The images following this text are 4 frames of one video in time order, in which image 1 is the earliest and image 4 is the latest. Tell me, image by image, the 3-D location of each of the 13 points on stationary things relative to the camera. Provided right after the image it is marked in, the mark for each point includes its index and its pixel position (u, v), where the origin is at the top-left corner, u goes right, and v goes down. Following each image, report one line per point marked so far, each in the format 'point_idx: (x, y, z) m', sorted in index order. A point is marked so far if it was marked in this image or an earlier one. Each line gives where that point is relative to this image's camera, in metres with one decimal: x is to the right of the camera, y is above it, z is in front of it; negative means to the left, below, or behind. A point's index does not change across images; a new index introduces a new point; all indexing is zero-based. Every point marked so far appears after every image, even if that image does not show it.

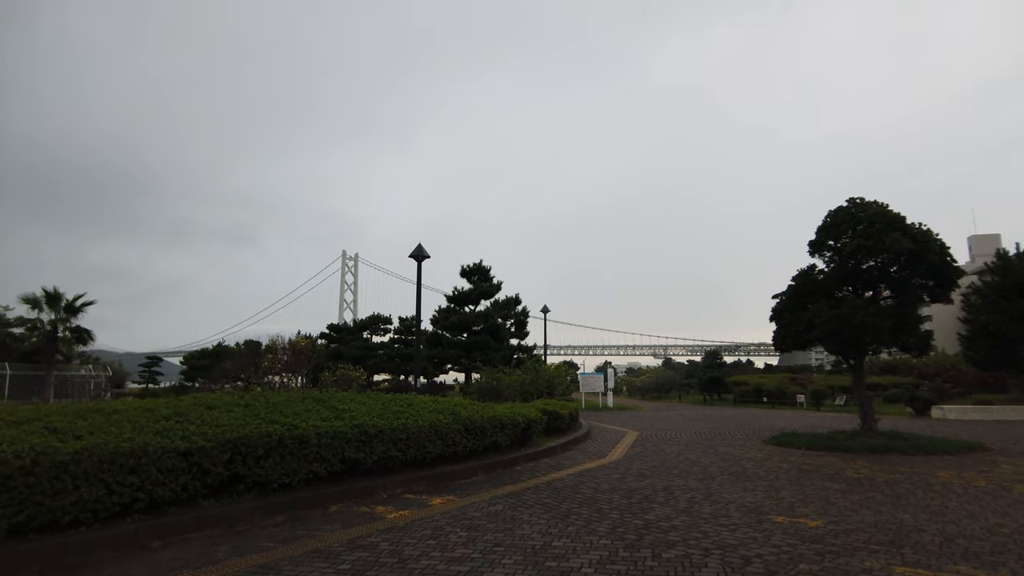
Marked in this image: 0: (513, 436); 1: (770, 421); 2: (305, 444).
0: (0.0, -2.7, +10.5) m
1: (+7.9, -4.1, +17.8) m
2: (-2.6, -2.0, +7.3) m
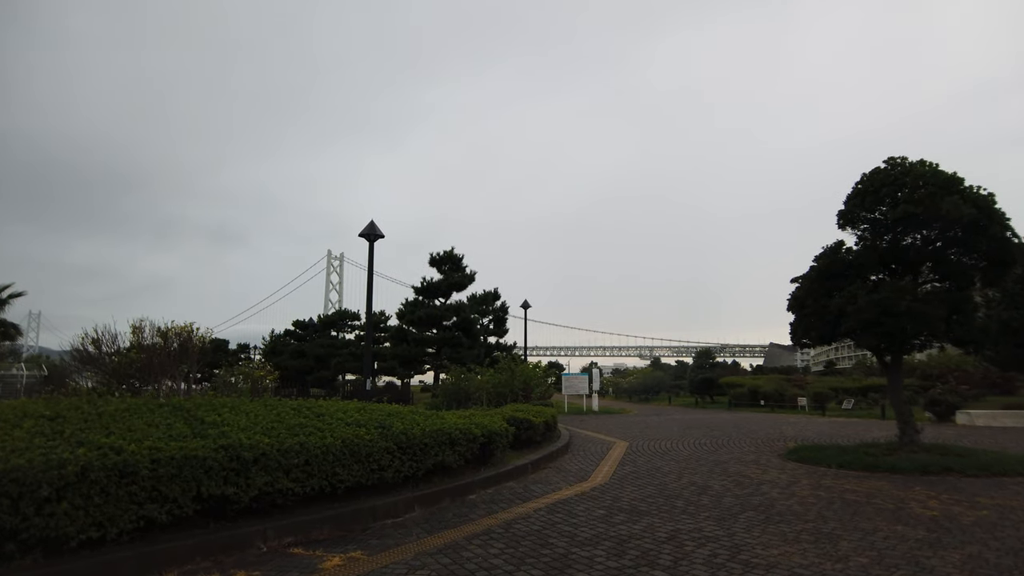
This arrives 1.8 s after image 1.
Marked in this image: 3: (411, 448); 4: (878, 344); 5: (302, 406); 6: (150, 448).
0: (-0.6, -2.3, +8.1) m
1: (+7.1, -3.7, +15.6) m
2: (-3.2, -1.6, +4.8) m
3: (-1.2, -1.9, +7.1) m
4: (+6.1, -0.9, +9.7) m
5: (-2.5, -1.4, +6.9) m
6: (-3.1, -1.4, +5.1) m
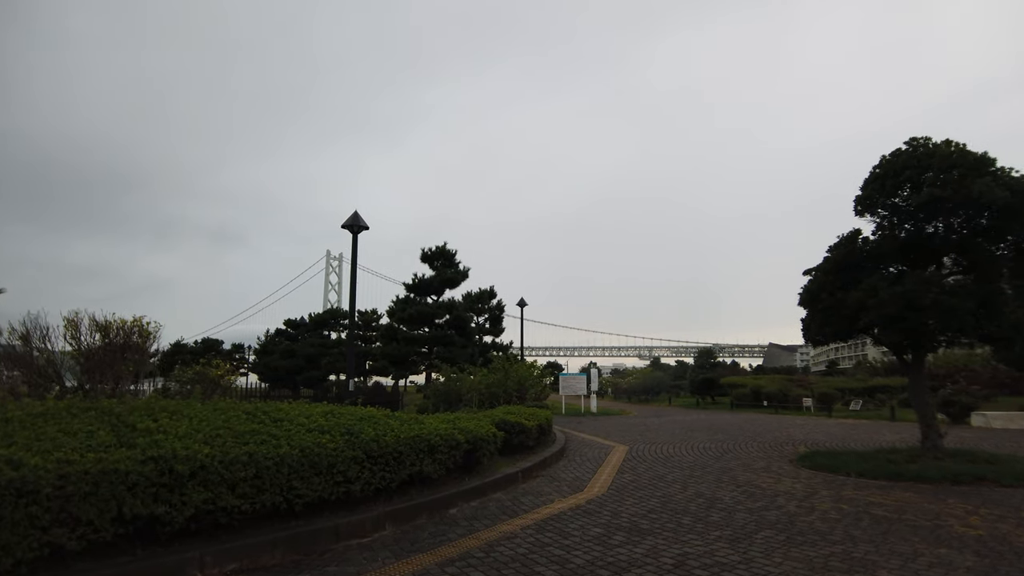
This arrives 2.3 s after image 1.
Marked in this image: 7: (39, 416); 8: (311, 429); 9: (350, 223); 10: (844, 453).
0: (-0.8, -2.2, +7.3) m
1: (+6.9, -3.6, +14.8) m
2: (-3.3, -1.4, +4.0) m
3: (-1.4, -1.8, +6.3) m
4: (+5.9, -0.8, +8.9) m
5: (-2.6, -1.3, +6.1) m
6: (-3.3, -1.3, +4.3) m
7: (-3.9, -1.1, +4.8) m
8: (-2.1, -1.4, +6.0) m
9: (-3.6, +1.5, +13.0) m
10: (+5.6, -2.8, +9.9) m
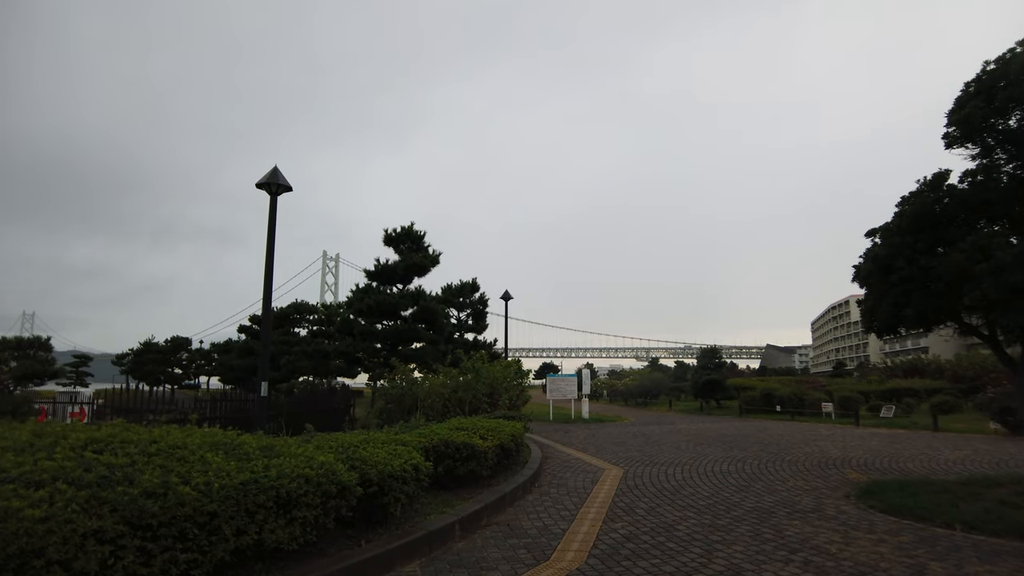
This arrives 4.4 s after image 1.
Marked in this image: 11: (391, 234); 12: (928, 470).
0: (-1.4, -1.8, +4.4) m
1: (+6.3, -3.2, +12.0) m
2: (-3.9, -1.0, +1.2) m
3: (-2.0, -1.4, +3.5) m
4: (+5.3, -0.4, +6.1) m
5: (-3.3, -0.8, +3.2) m
6: (-3.9, -0.8, +1.4) m
7: (-4.5, -0.6, +1.9) m
8: (-2.7, -1.0, +3.2) m
9: (-4.3, +1.9, +10.2) m
10: (+5.0, -2.4, +7.1) m
11: (-3.9, +1.7, +18.6) m
12: (+6.0, -2.6, +8.4) m
